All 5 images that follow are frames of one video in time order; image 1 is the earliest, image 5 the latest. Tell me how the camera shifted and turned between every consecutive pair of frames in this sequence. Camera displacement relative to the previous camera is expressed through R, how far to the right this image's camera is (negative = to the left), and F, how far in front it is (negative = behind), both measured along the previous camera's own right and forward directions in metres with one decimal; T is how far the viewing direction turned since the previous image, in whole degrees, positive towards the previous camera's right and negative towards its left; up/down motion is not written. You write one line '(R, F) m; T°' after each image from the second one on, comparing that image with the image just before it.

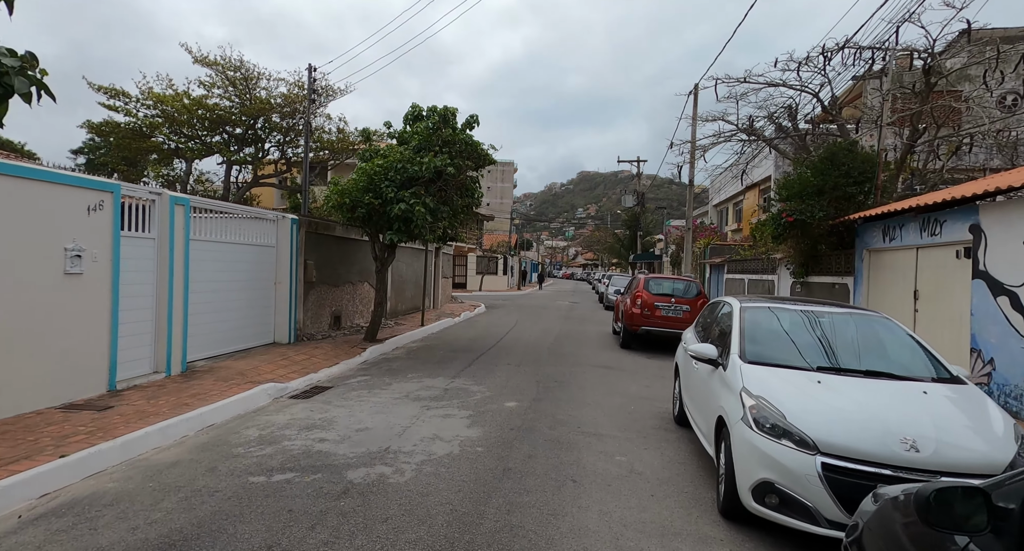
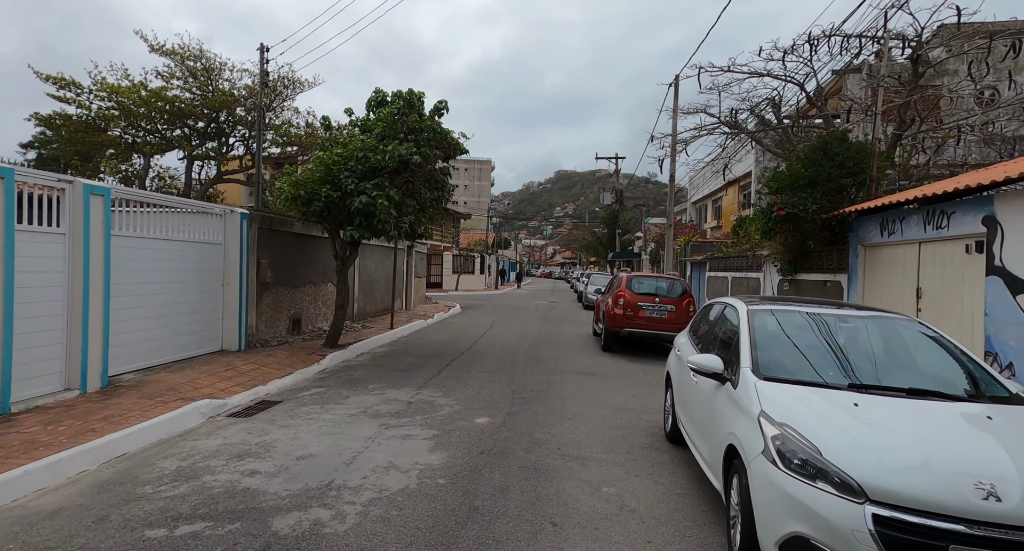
(+0.1, +0.8) m; +2°
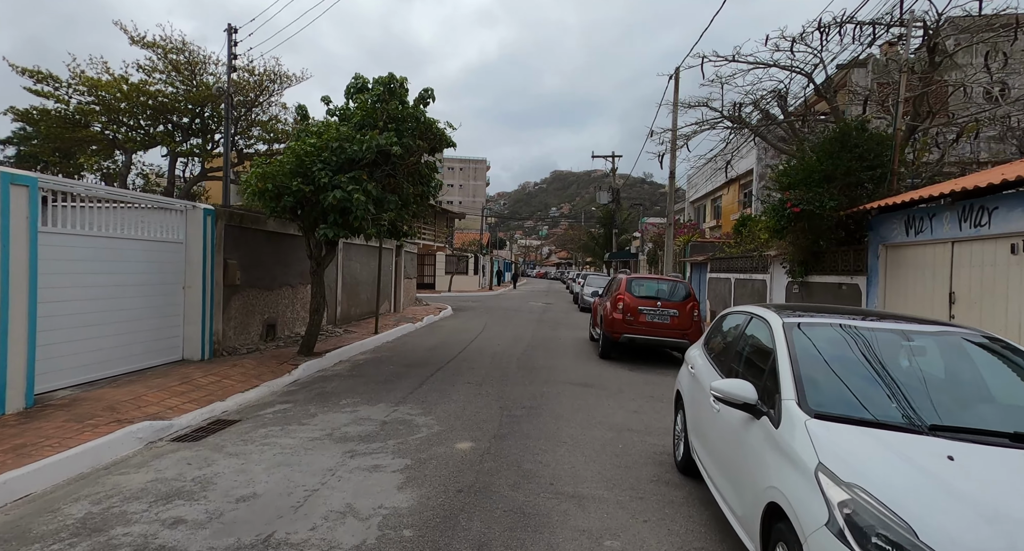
(+0.1, +0.8) m; 0°
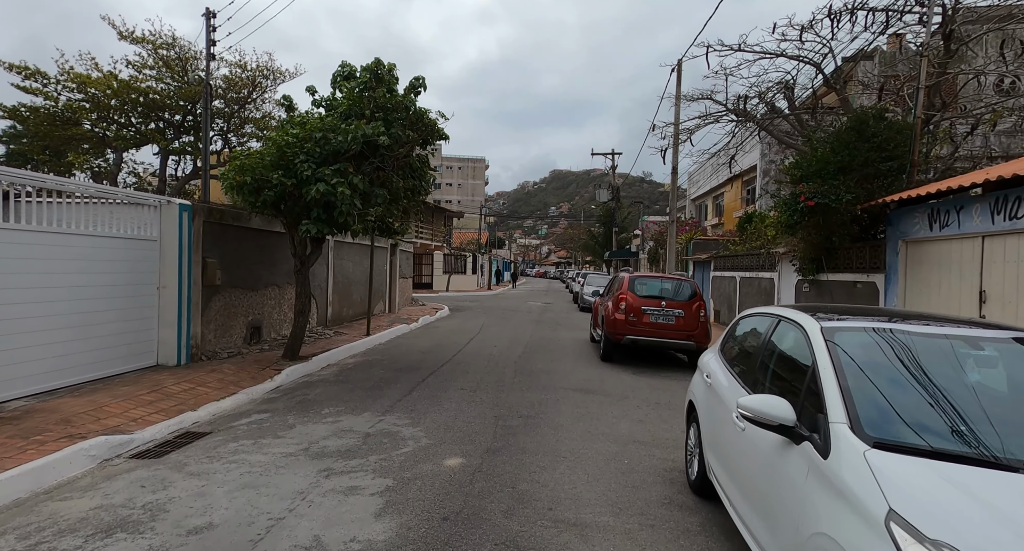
(+0.1, +0.5) m; 0°
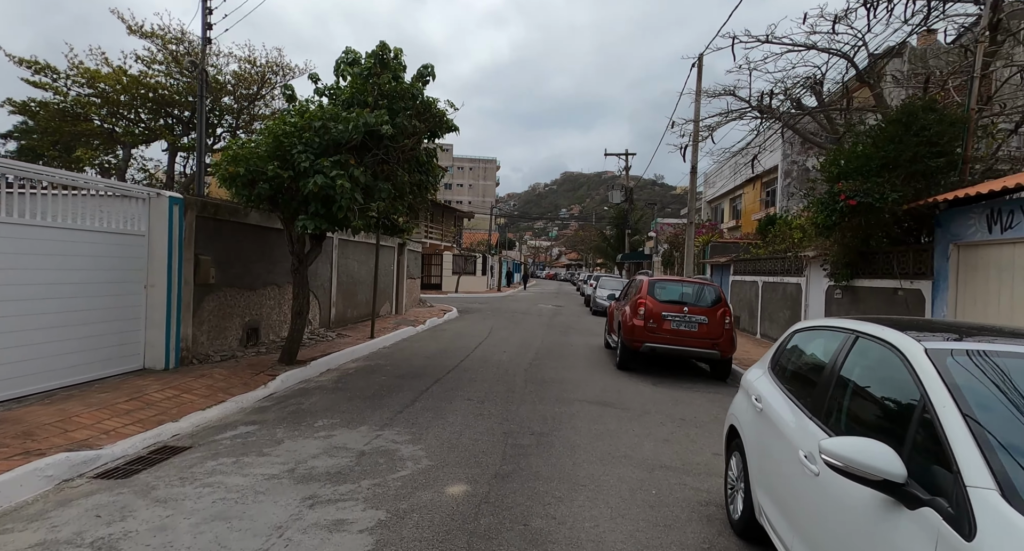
(0.0, +0.6) m; -1°
